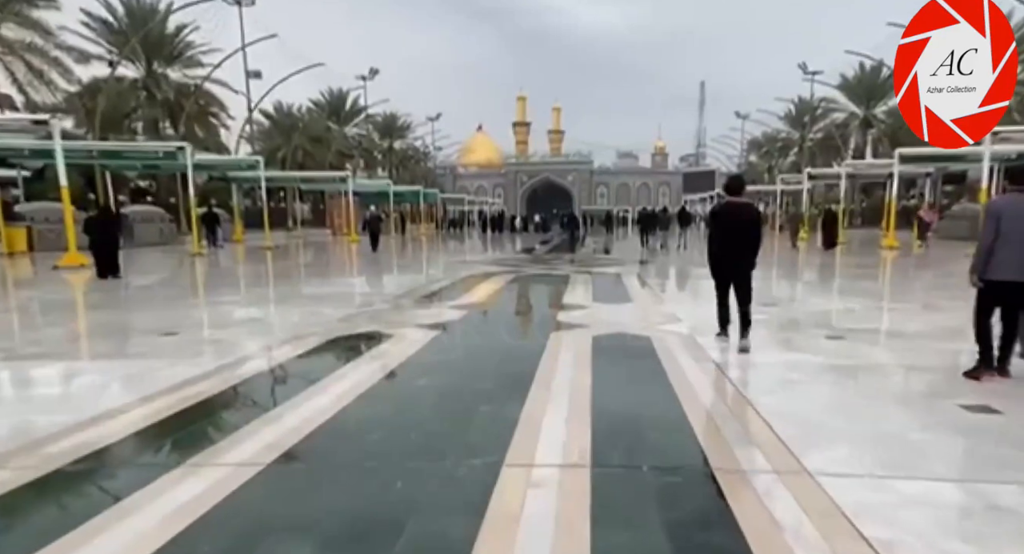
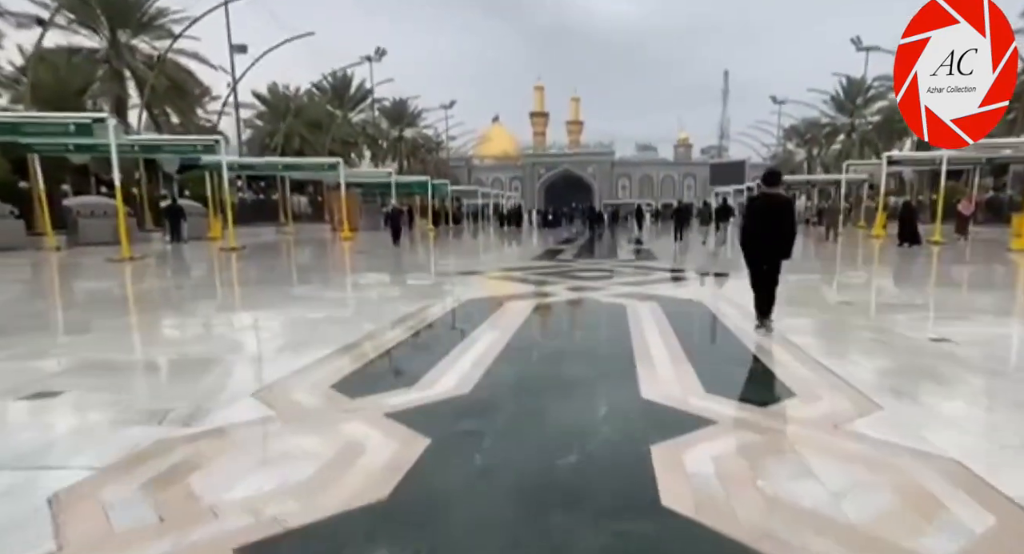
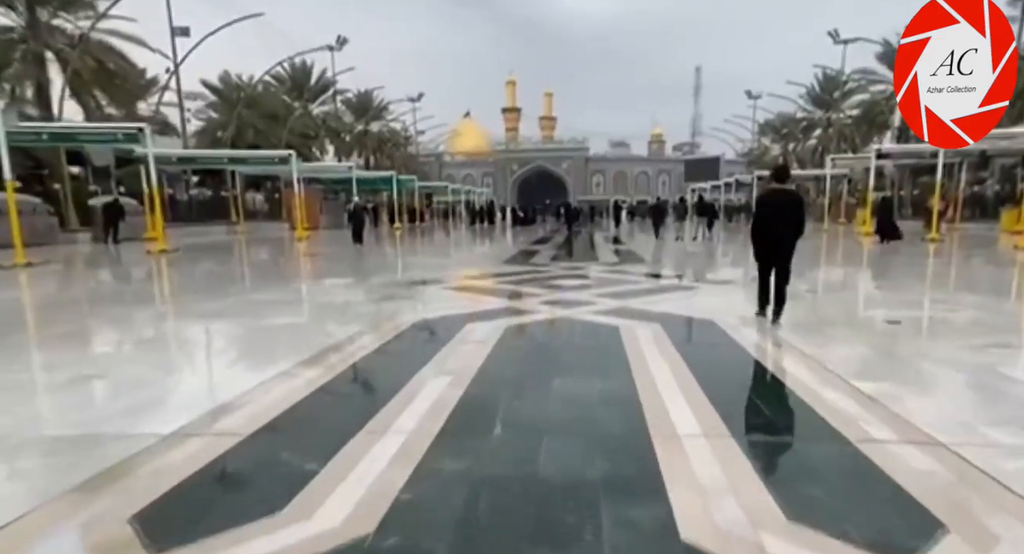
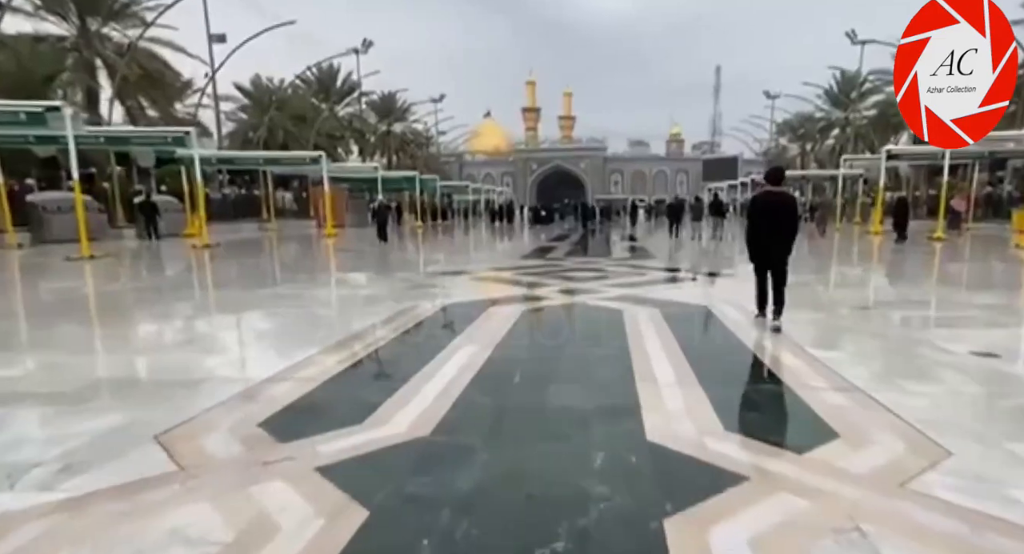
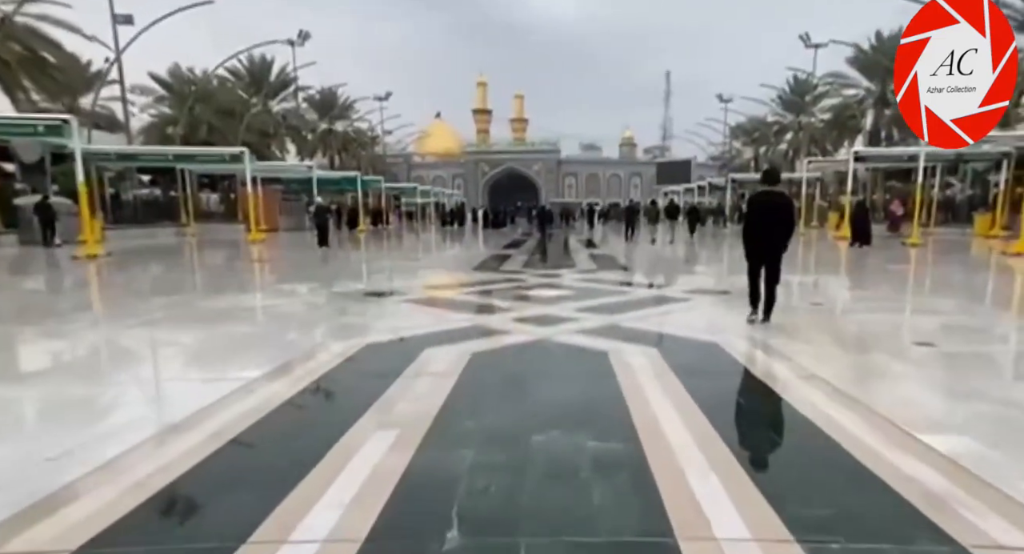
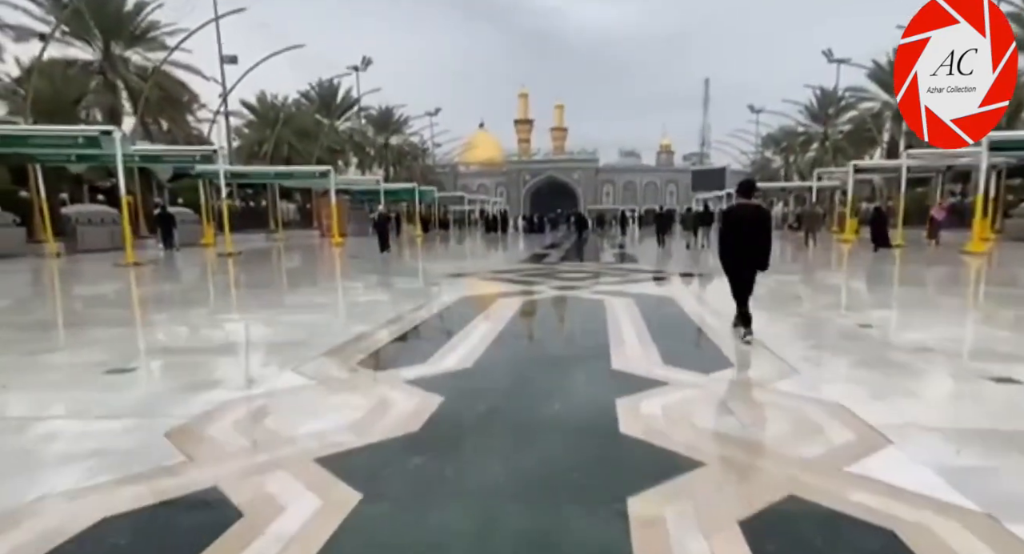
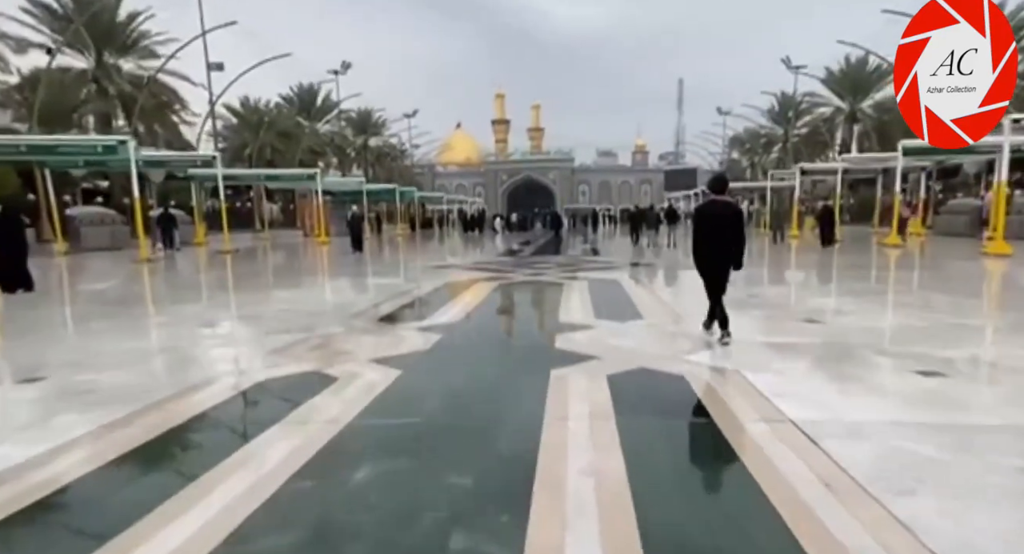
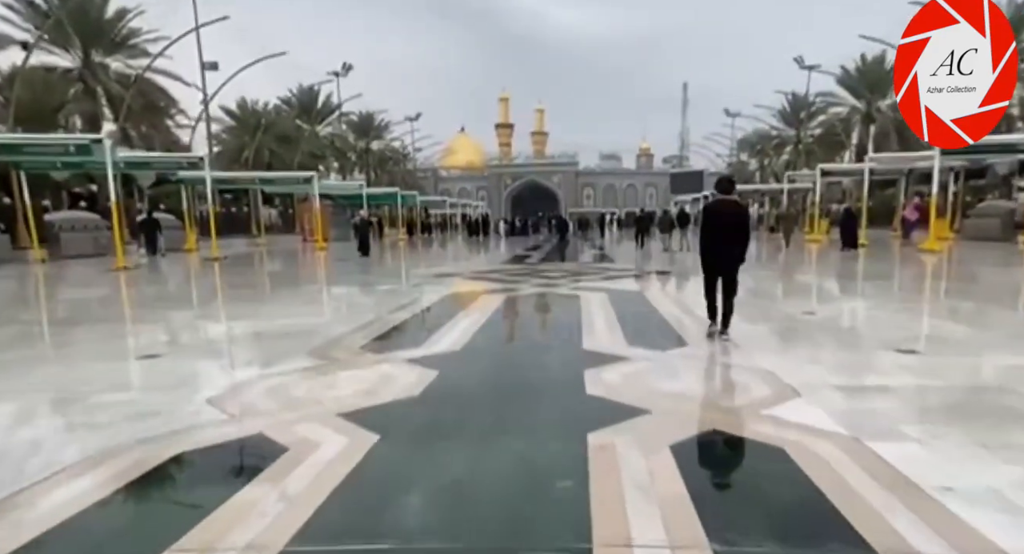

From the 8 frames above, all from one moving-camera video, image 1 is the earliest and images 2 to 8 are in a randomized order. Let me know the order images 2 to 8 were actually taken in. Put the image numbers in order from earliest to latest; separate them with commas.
7, 8, 6, 2, 4, 3, 5
